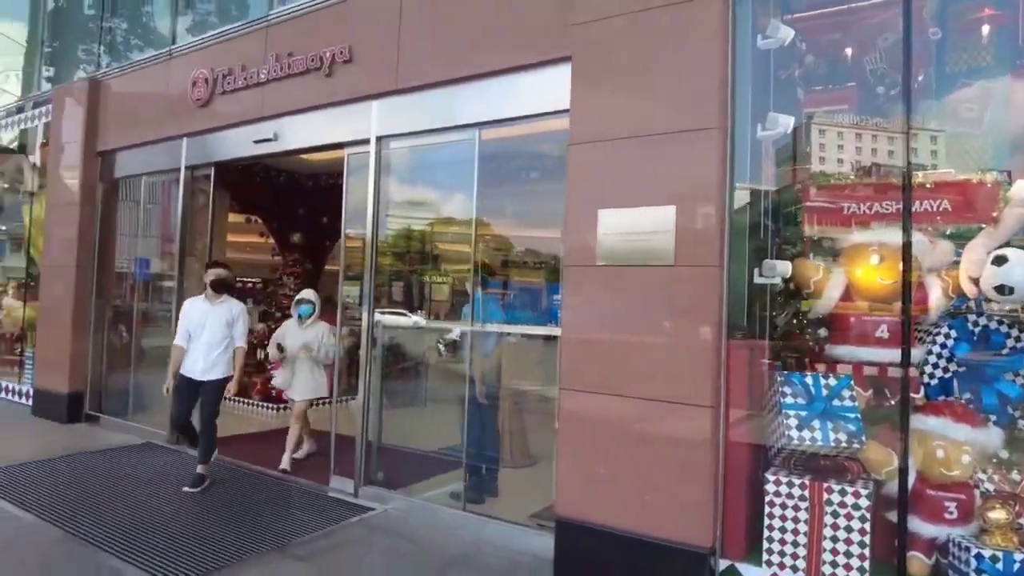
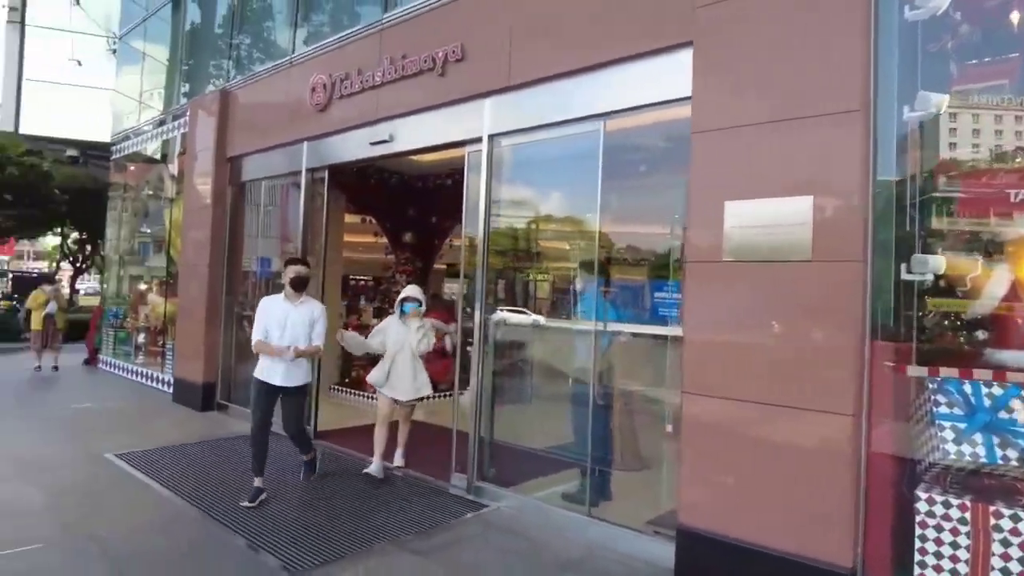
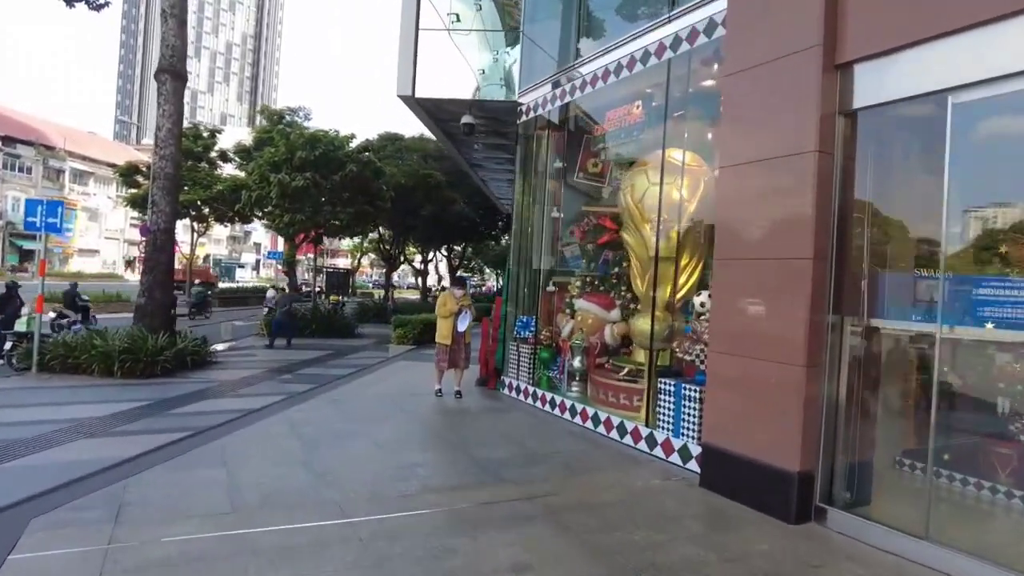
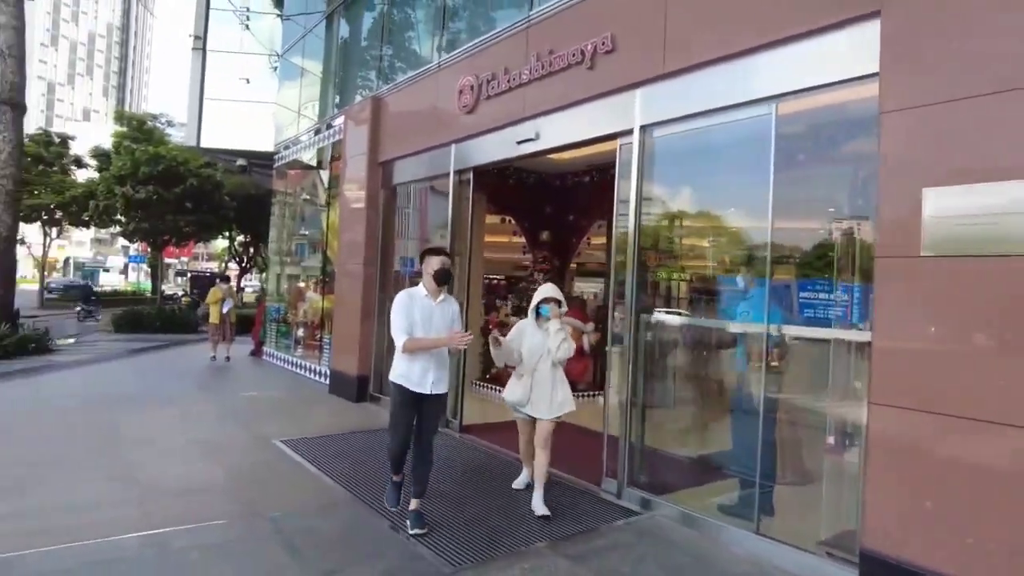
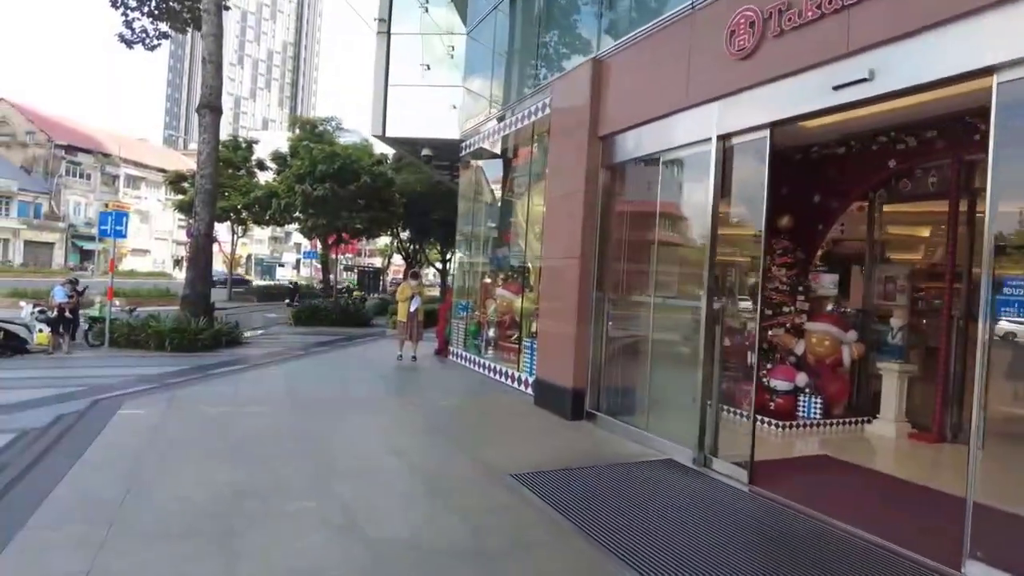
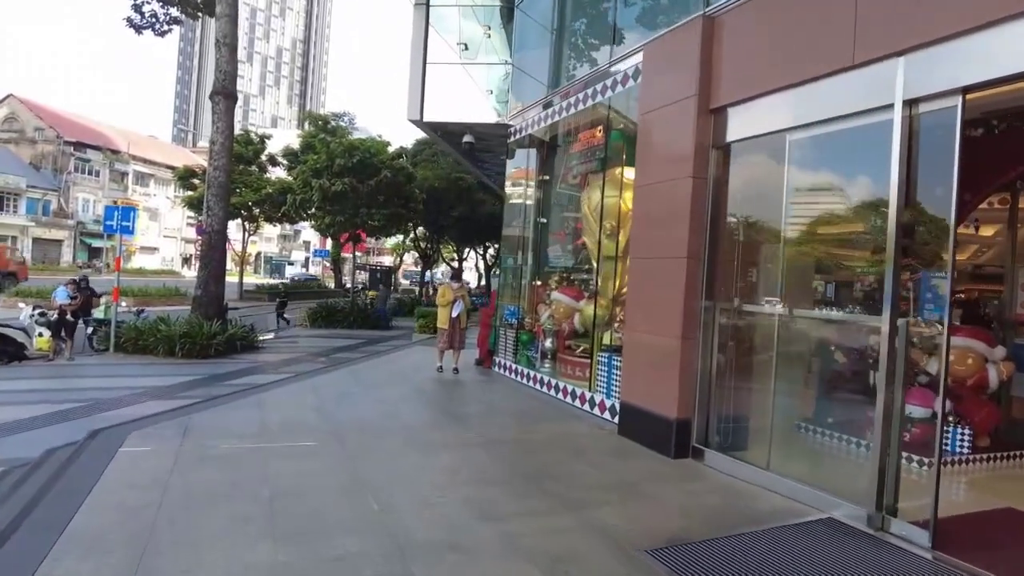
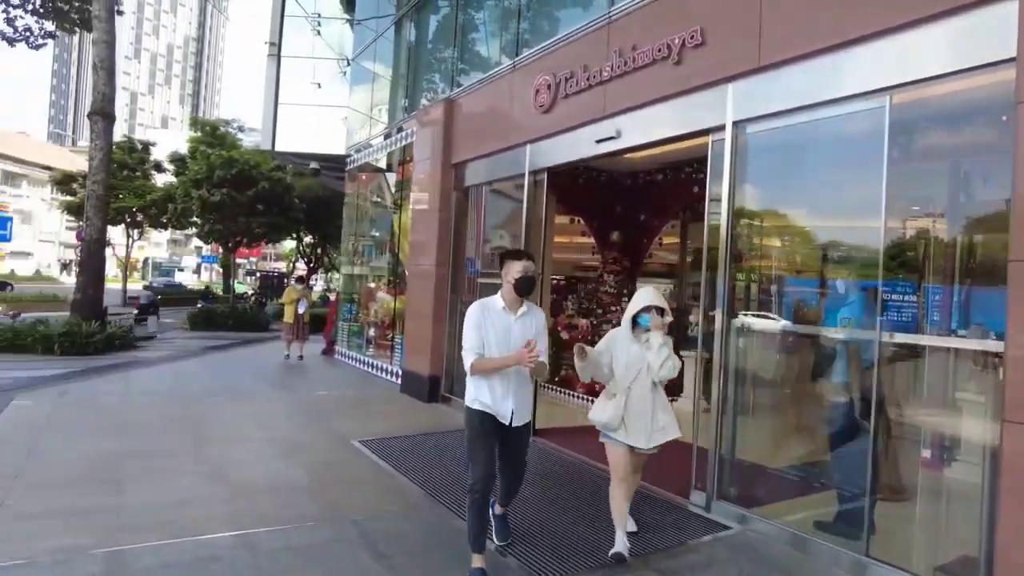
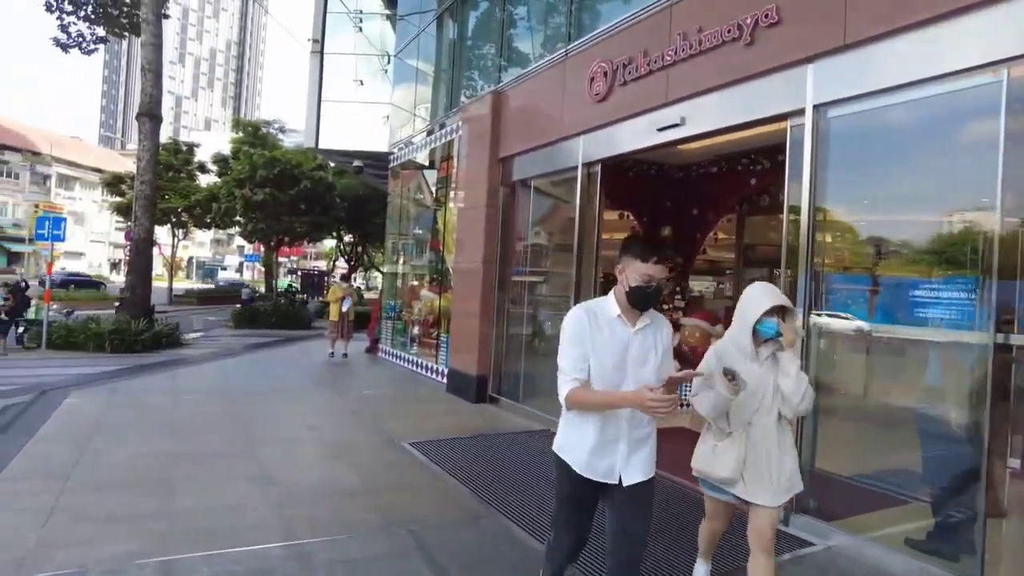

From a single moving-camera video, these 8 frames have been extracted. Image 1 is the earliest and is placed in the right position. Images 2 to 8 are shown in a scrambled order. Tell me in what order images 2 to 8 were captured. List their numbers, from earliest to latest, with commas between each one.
2, 4, 7, 8, 5, 6, 3
